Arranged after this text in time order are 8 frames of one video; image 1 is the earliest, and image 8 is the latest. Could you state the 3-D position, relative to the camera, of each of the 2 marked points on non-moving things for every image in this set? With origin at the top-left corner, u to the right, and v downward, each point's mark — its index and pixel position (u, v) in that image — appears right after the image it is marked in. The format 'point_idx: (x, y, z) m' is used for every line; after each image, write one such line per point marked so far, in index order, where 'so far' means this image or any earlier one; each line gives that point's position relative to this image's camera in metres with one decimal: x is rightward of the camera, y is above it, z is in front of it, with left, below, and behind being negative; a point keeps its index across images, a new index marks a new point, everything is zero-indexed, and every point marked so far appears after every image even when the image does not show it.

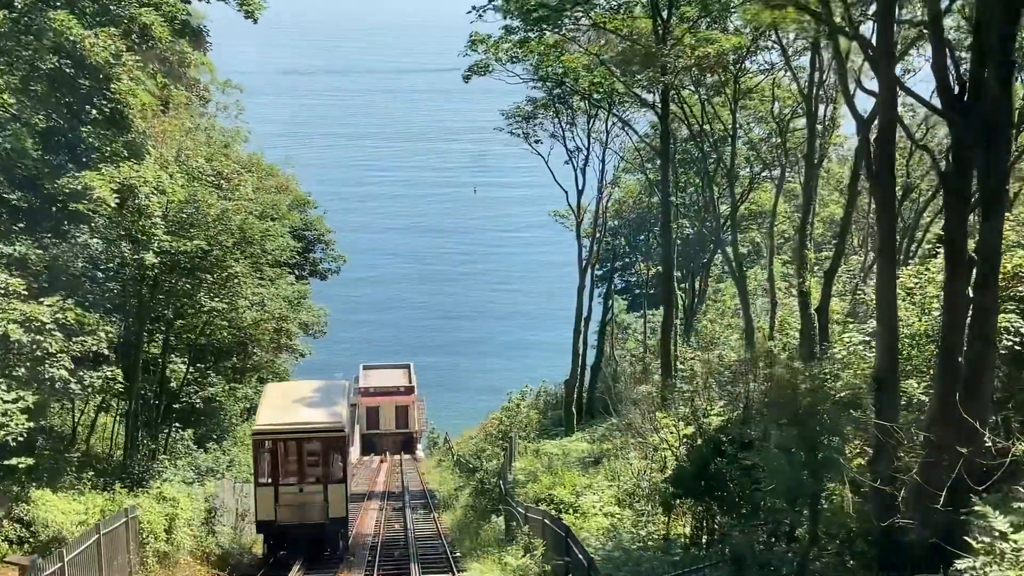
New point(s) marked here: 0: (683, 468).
0: (+2.5, -2.6, +12.6) m
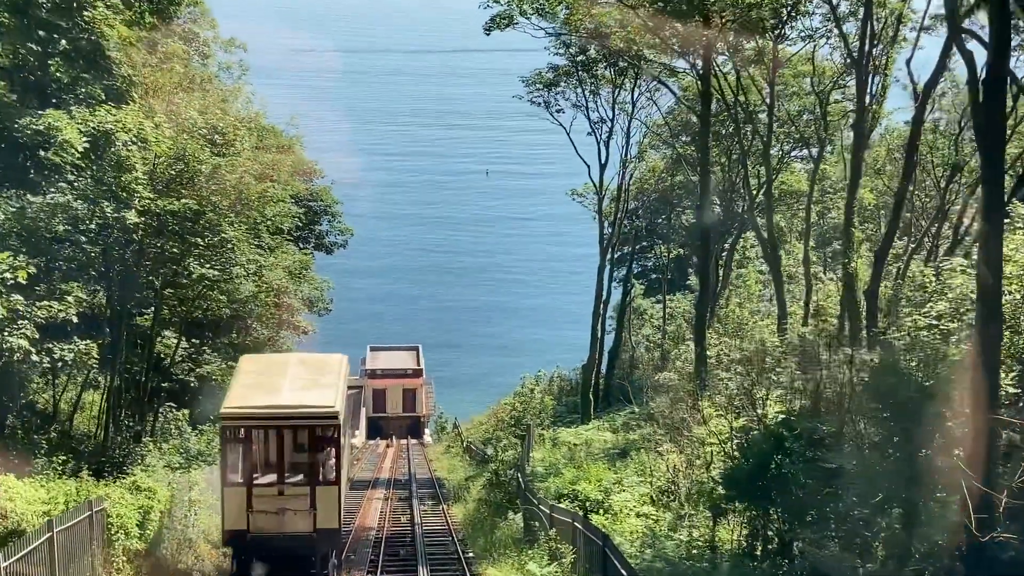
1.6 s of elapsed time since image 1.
0: (+2.8, -2.2, +10.9) m
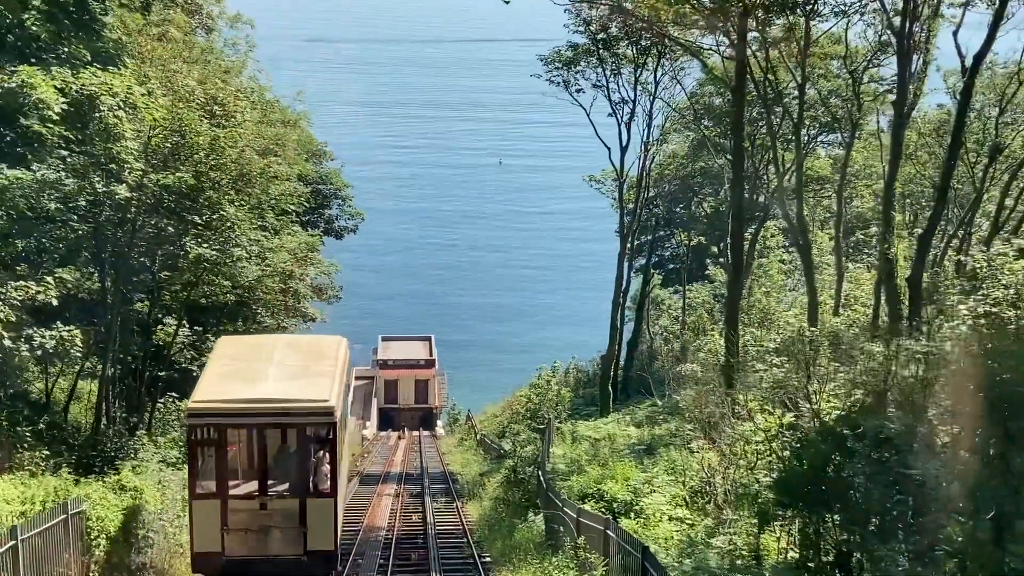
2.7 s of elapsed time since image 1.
0: (+3.1, -2.0, +9.7) m
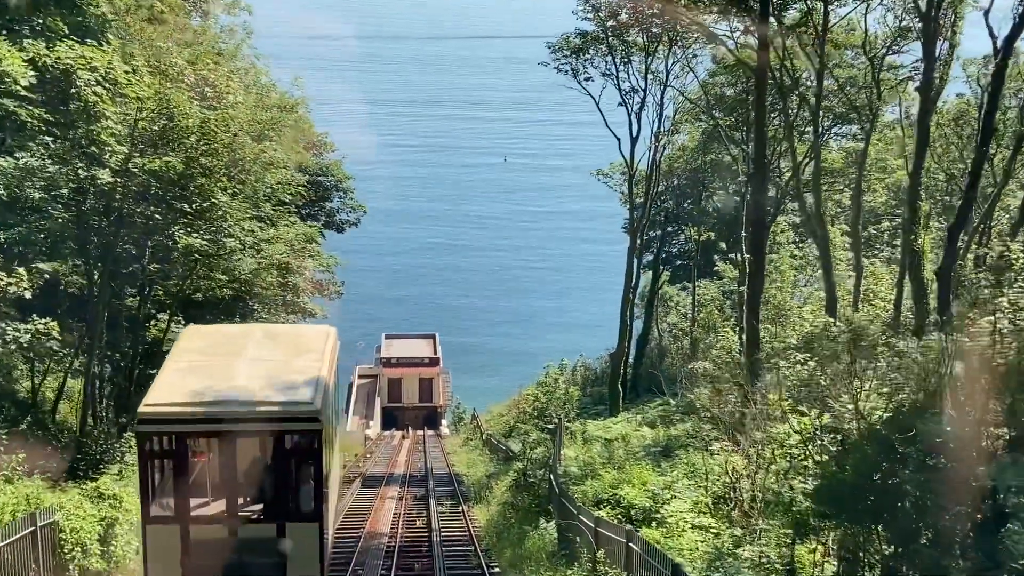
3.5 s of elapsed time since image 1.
0: (+3.2, -1.9, +8.8) m
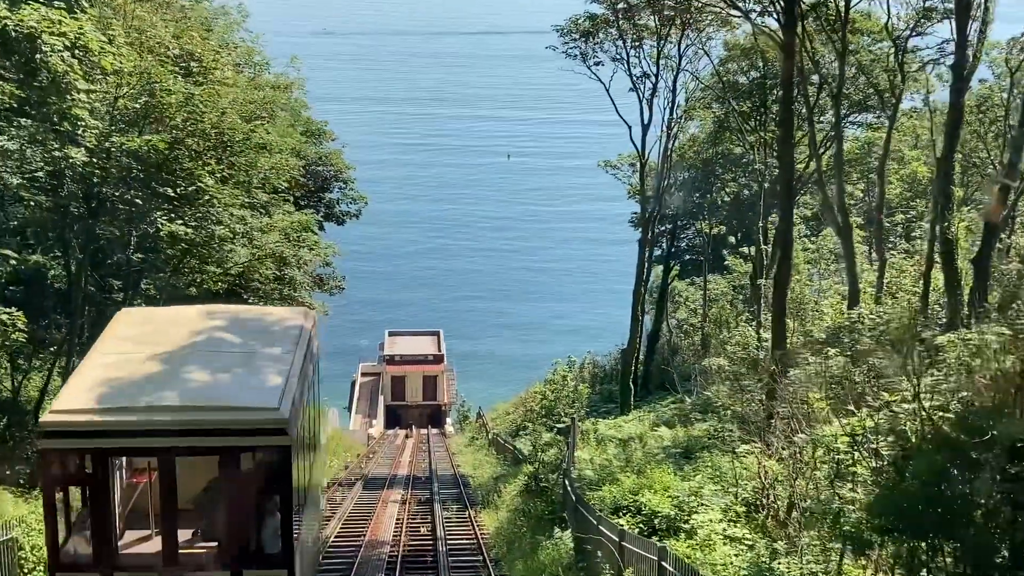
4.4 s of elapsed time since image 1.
0: (+3.4, -1.7, +7.8) m
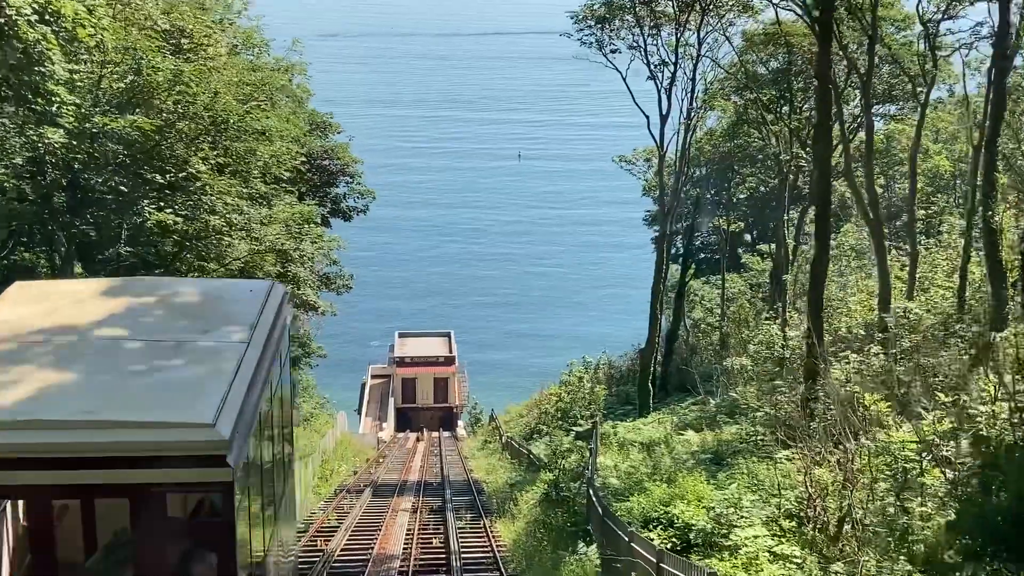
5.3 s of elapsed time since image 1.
0: (+3.6, -1.6, +6.7) m
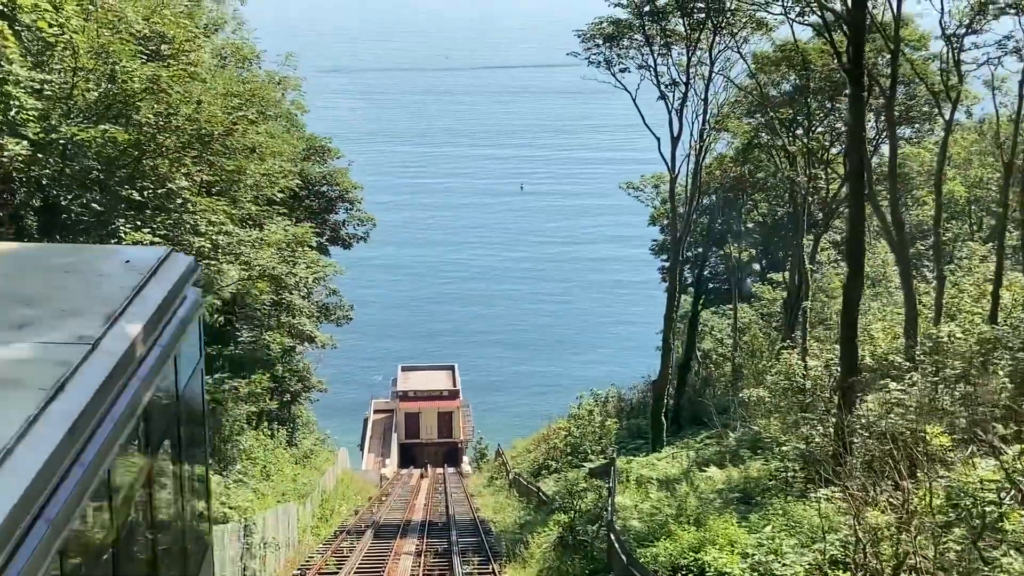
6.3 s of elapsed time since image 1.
0: (+3.7, -1.7, +5.7) m
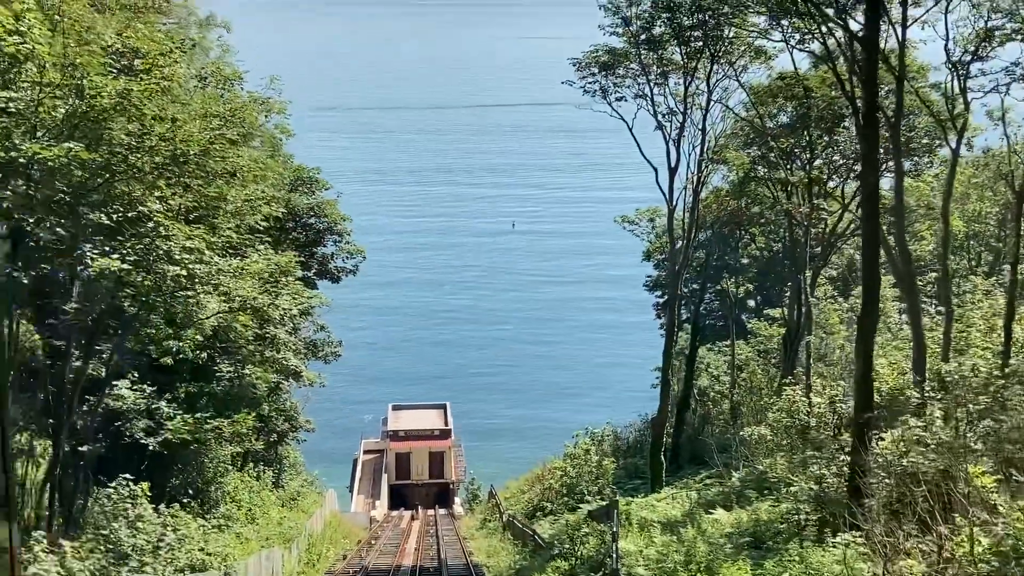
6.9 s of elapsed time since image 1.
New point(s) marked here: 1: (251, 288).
0: (+3.7, -1.8, +4.9) m
1: (-4.6, -0.1, +15.9) m
